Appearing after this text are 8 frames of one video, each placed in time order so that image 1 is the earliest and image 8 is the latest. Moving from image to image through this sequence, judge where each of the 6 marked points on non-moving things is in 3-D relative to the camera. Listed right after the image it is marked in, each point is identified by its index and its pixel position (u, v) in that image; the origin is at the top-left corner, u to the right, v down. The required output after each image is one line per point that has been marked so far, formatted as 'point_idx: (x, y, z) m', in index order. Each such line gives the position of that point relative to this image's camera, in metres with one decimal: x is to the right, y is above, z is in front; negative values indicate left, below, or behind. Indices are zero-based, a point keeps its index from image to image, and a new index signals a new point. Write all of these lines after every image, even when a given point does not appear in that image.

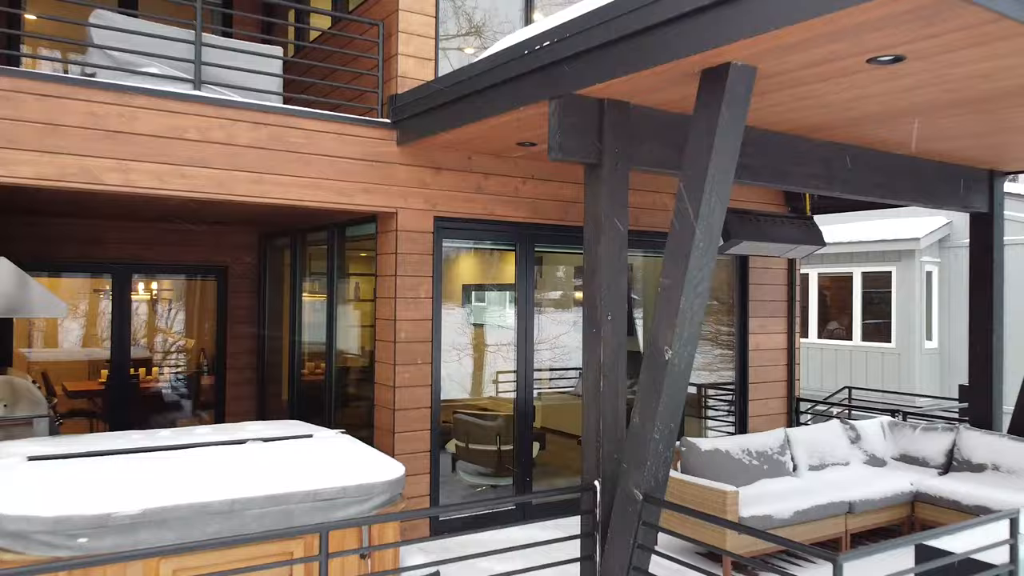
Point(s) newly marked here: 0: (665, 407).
0: (+0.8, -0.6, +3.7) m
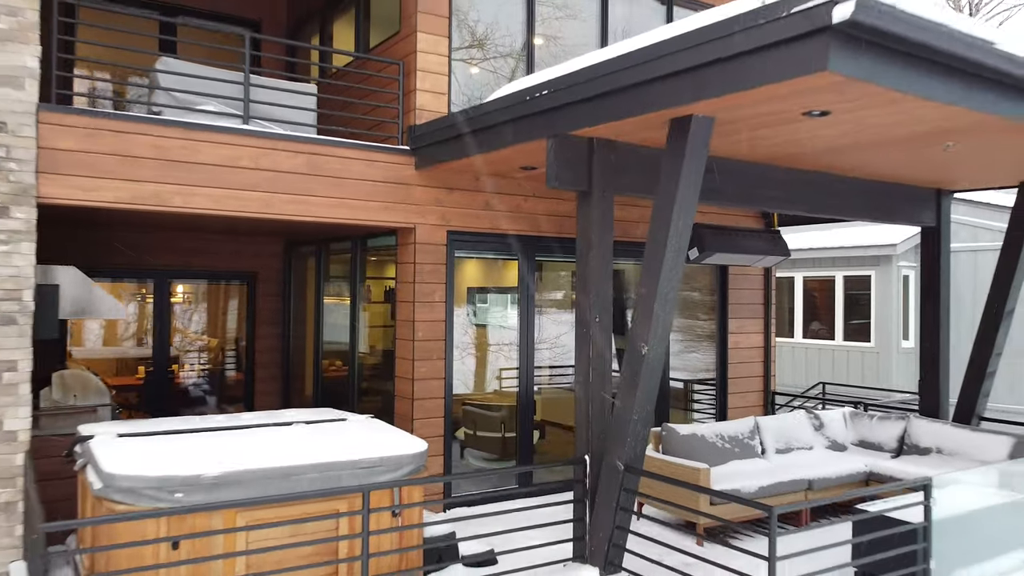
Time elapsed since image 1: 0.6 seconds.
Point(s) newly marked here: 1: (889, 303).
0: (+0.8, -0.7, +4.5) m
1: (+6.4, -0.2, +12.2) m
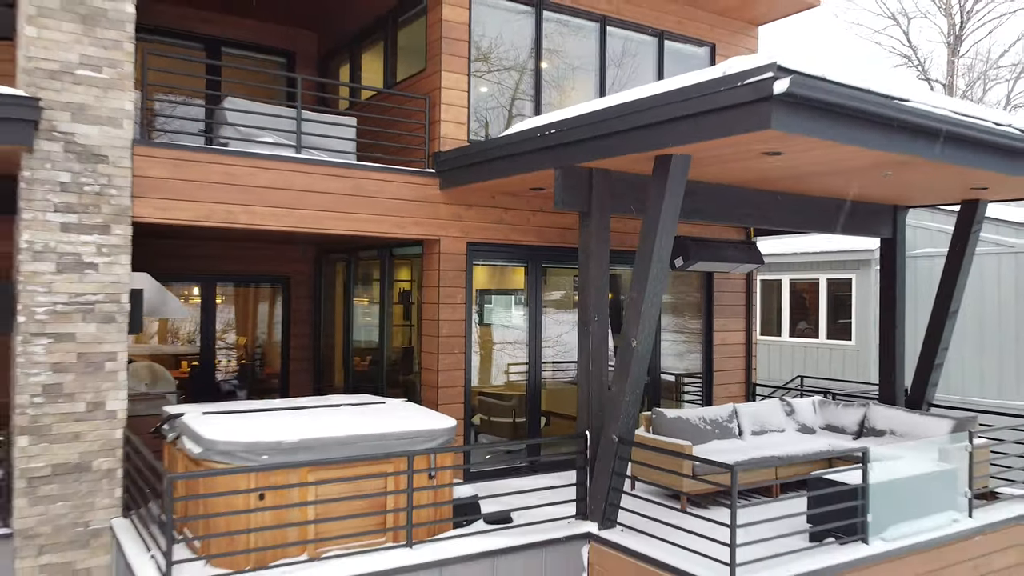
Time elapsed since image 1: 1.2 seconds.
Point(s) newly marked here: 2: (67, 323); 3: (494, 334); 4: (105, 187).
0: (+0.9, -0.7, +5.5) m
1: (+6.5, -0.3, +13.2) m
2: (-3.4, -0.3, +5.6) m
3: (-0.2, -0.5, +7.8) m
4: (-3.2, +0.8, +5.8) m
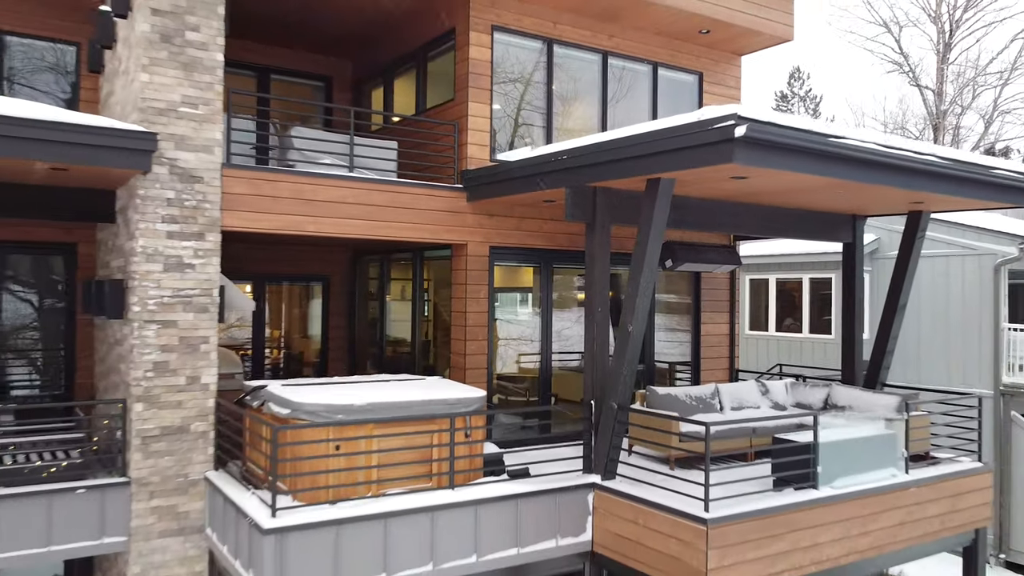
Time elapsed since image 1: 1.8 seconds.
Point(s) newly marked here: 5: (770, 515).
0: (+1.1, -0.7, +6.8) m
1: (+6.7, -0.3, +14.5) m
2: (-3.3, -0.2, +6.9) m
3: (0.0, -0.5, +9.1) m
4: (-3.0, +0.8, +7.1) m
5: (+2.2, -1.9, +6.2) m
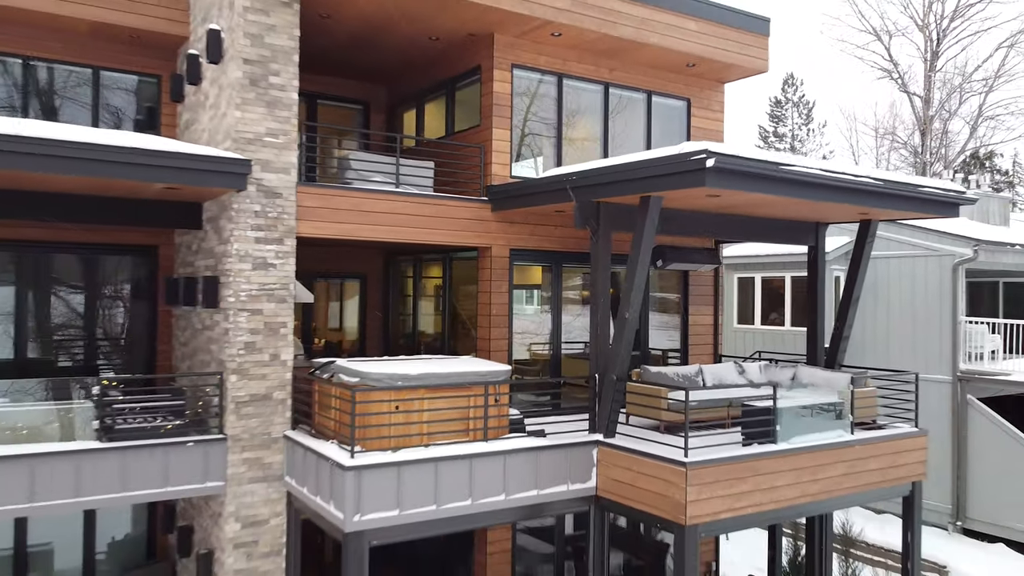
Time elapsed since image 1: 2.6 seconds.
0: (+1.3, -0.6, +8.5) m
1: (+6.9, -0.2, +16.2) m
2: (-3.0, -0.2, +8.6) m
3: (+0.2, -0.4, +10.8) m
4: (-2.8, +0.9, +8.8) m
5: (+2.5, -1.9, +7.9) m
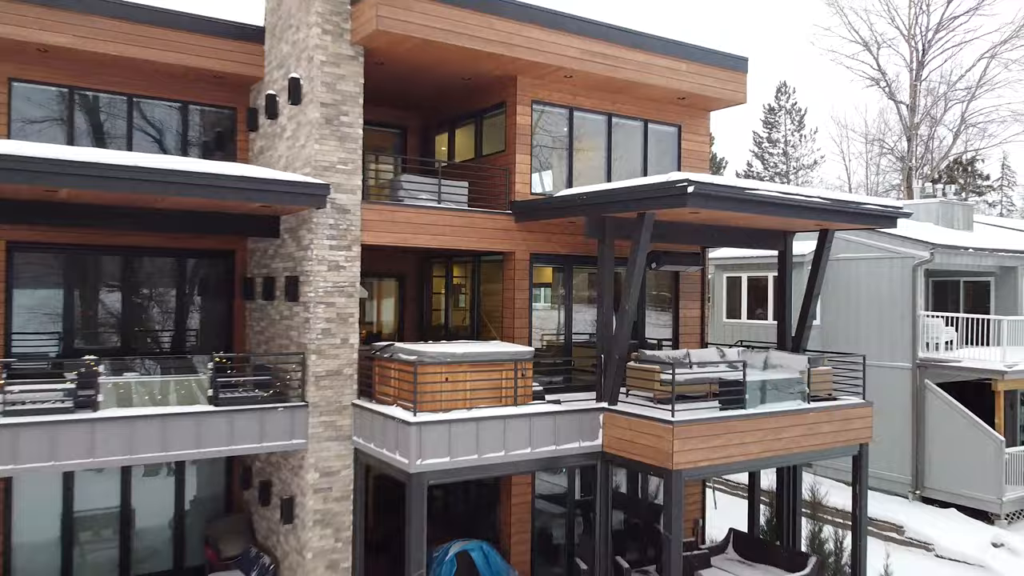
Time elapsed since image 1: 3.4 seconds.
0: (+1.7, -0.6, +10.7) m
1: (+7.3, -0.1, +18.4) m
2: (-2.7, -0.1, +10.8) m
3: (+0.6, -0.4, +13.0) m
4: (-2.5, +0.9, +11.0) m
5: (+2.8, -1.9, +10.0) m
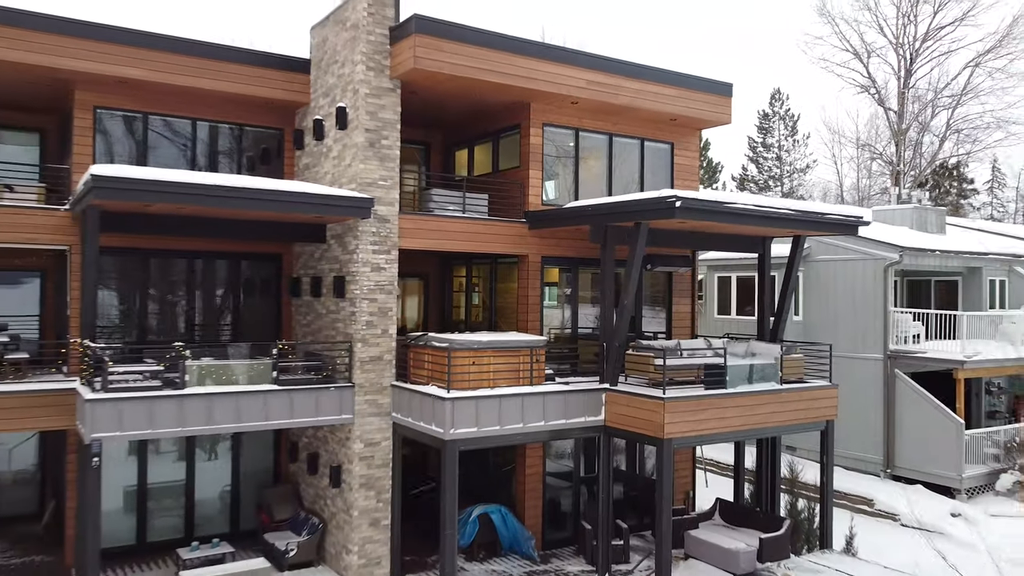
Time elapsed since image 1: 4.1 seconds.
0: (+1.9, -0.5, +12.5) m
1: (+7.5, -0.1, +20.2) m
2: (-2.4, -0.1, +12.7) m
3: (+0.8, -0.3, +14.9) m
4: (-2.2, +1.0, +12.8) m
5: (+3.1, -1.8, +11.9) m
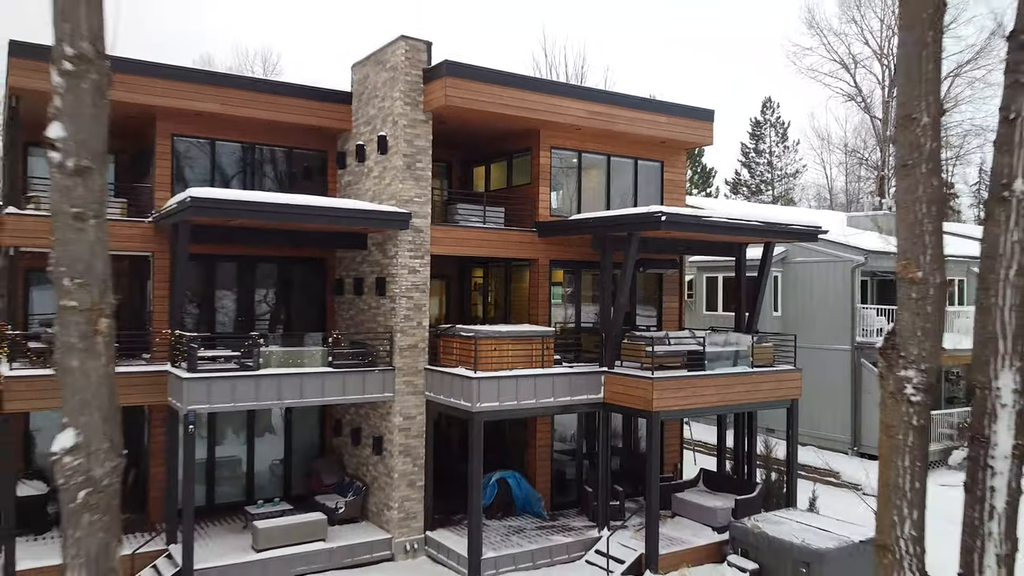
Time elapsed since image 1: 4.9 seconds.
0: (+2.2, -0.5, +15.0) m
1: (+7.8, -0.1, +22.7) m
2: (-2.1, -0.1, +15.1) m
3: (+1.1, -0.3, +17.3) m
4: (-1.9, +1.0, +15.3) m
5: (+3.4, -1.8, +14.4) m
